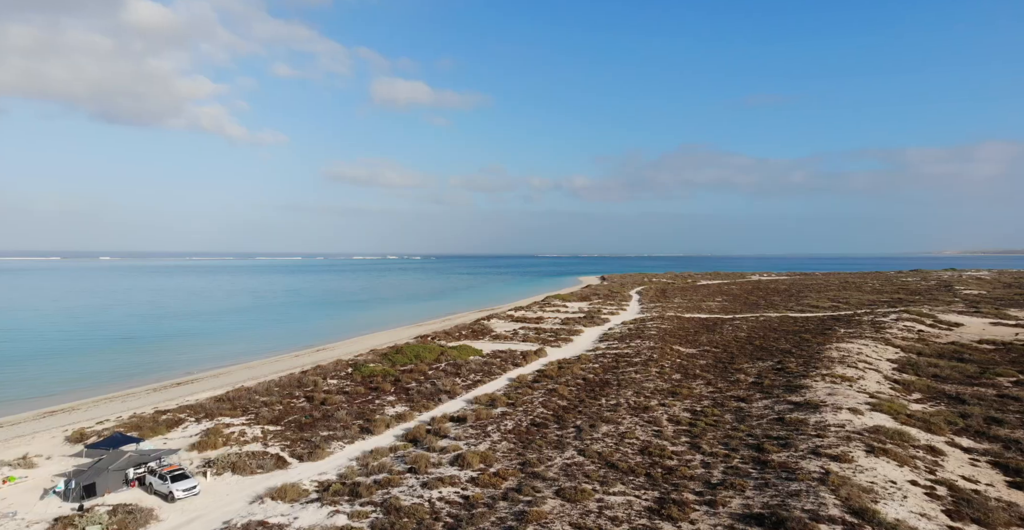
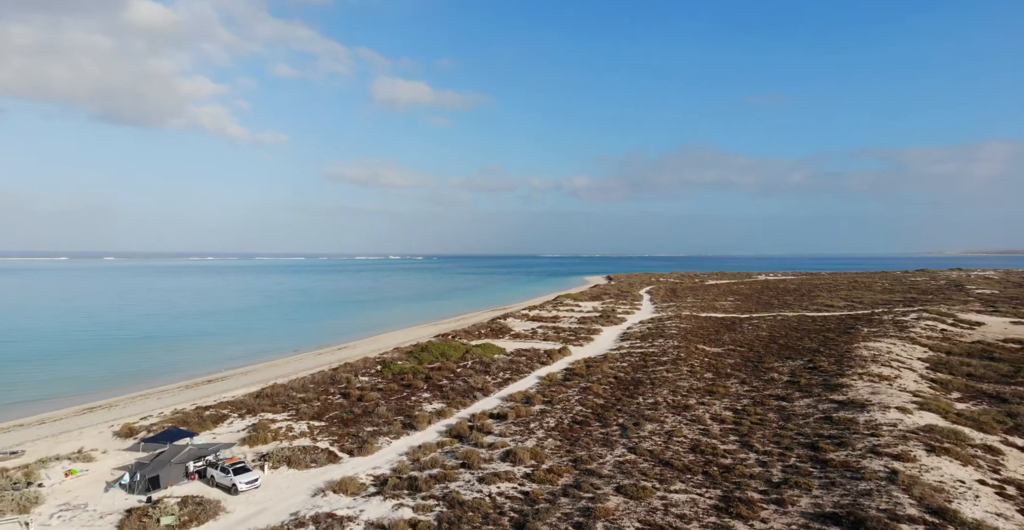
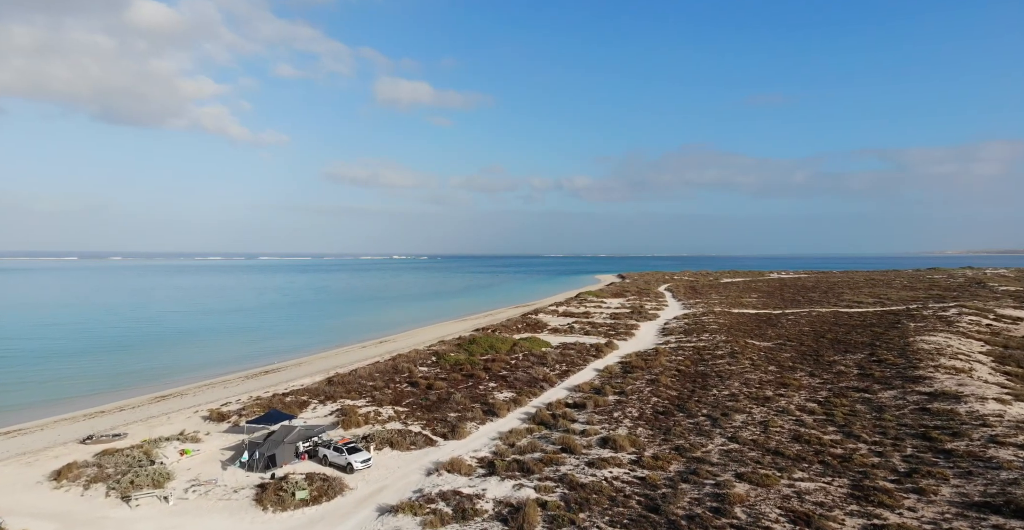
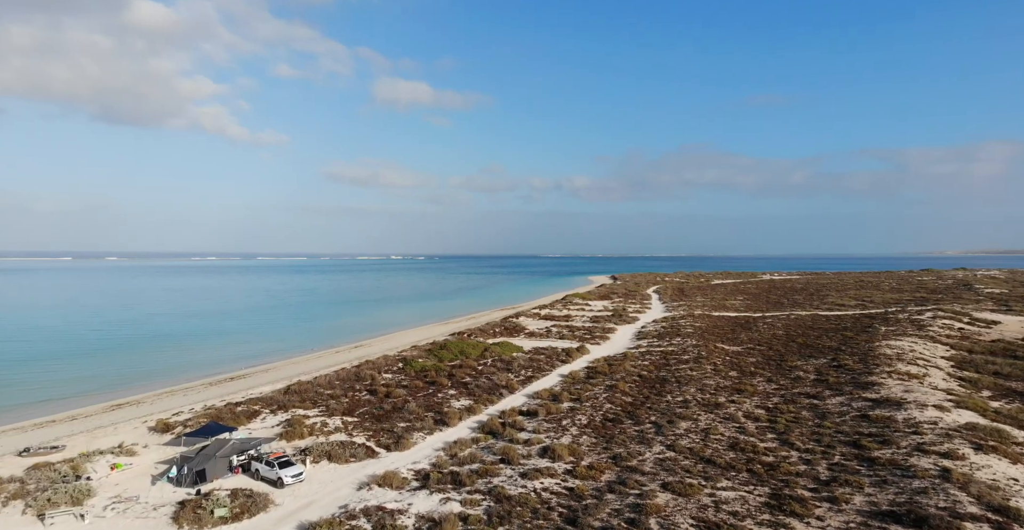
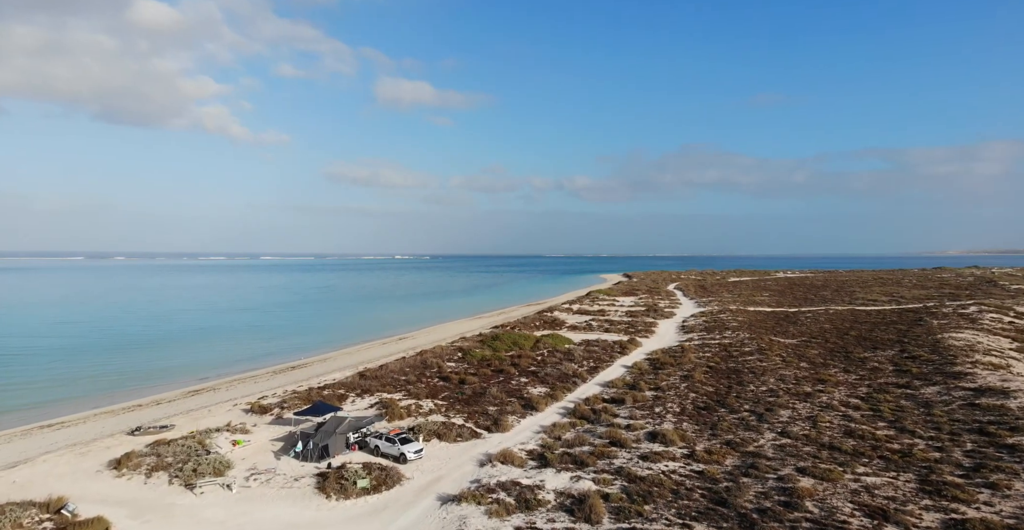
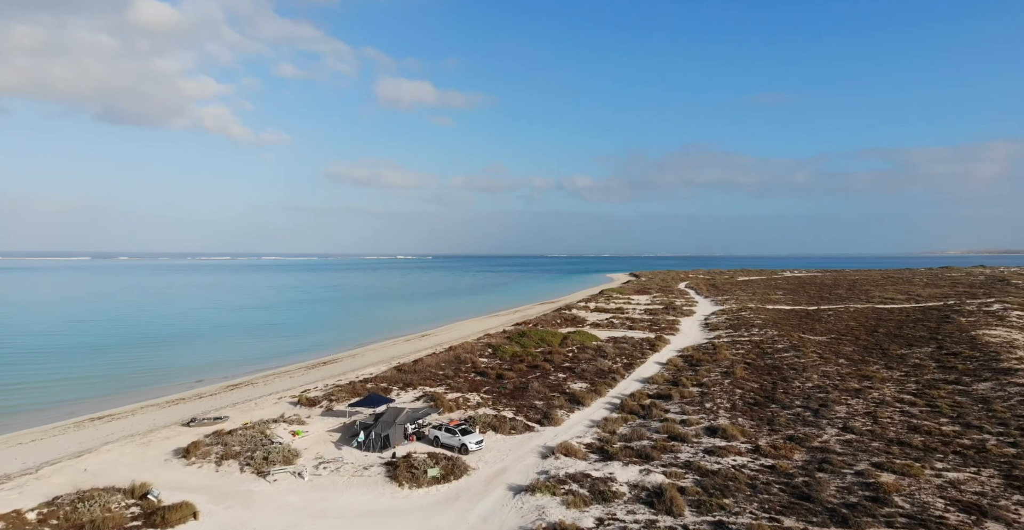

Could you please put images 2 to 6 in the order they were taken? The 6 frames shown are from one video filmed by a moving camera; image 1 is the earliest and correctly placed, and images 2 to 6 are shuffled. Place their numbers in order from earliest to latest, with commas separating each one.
2, 4, 3, 5, 6
